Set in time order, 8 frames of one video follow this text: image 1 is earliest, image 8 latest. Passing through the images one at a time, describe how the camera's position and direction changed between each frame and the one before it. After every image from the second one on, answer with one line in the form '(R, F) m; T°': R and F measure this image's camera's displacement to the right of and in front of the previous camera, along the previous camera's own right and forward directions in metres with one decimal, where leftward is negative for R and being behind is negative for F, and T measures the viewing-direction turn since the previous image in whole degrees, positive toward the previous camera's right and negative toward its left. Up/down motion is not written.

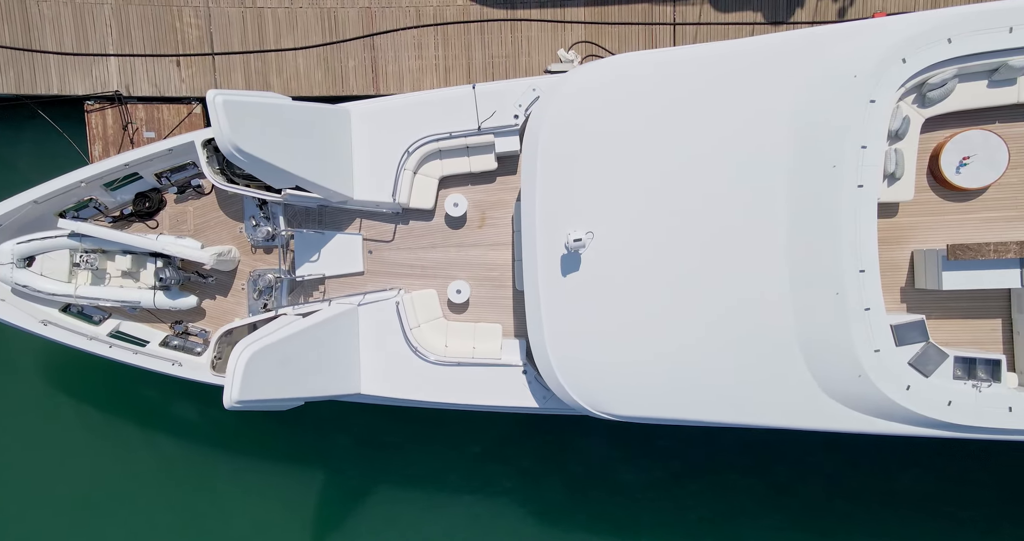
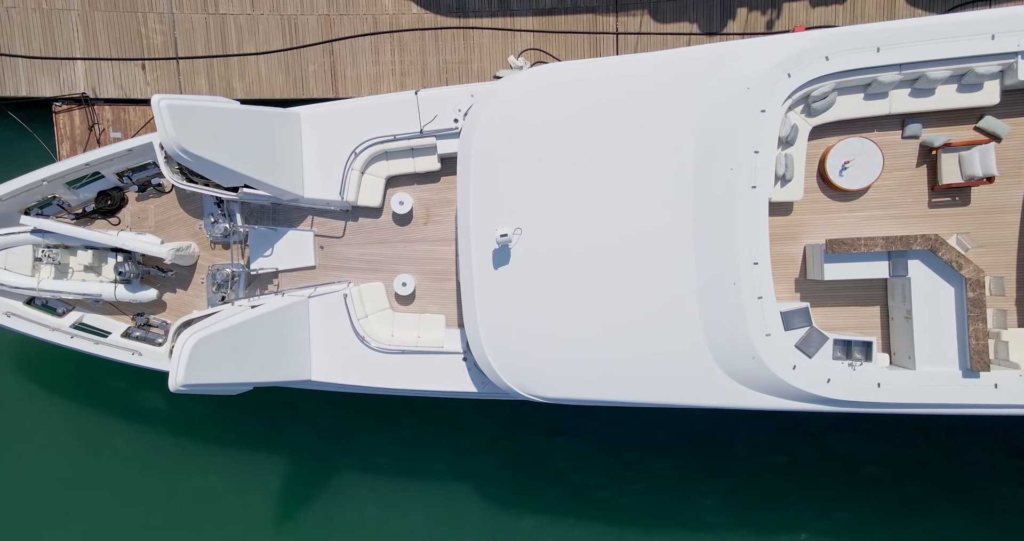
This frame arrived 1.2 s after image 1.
(+0.6, -0.6) m; +1°
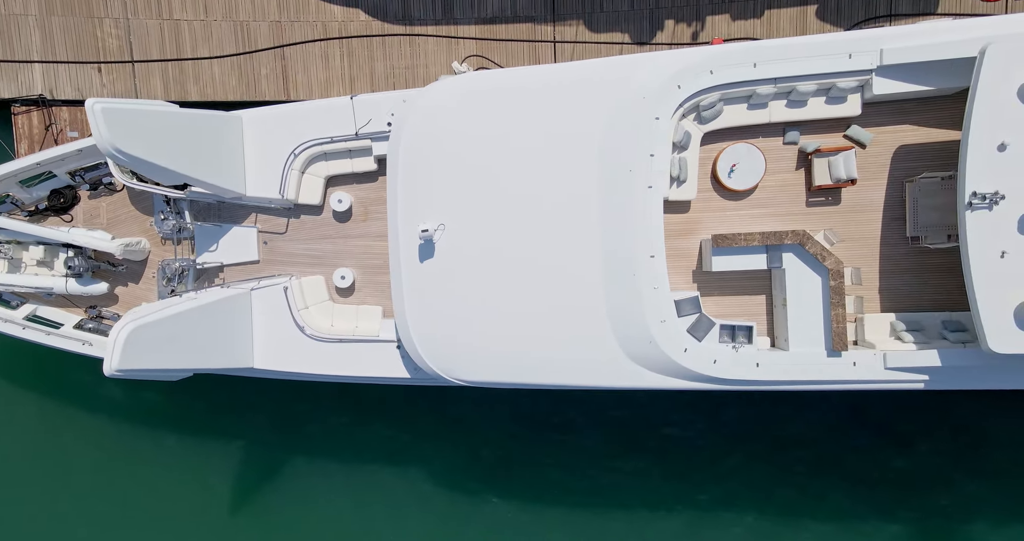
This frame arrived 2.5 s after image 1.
(+0.7, -0.6) m; +2°
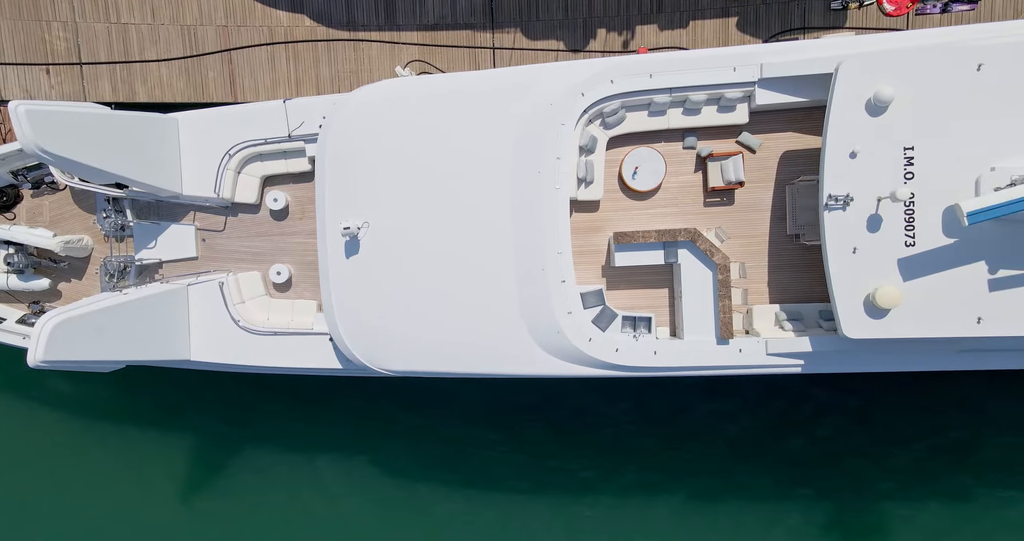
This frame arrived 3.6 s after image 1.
(+0.8, -0.5) m; +2°
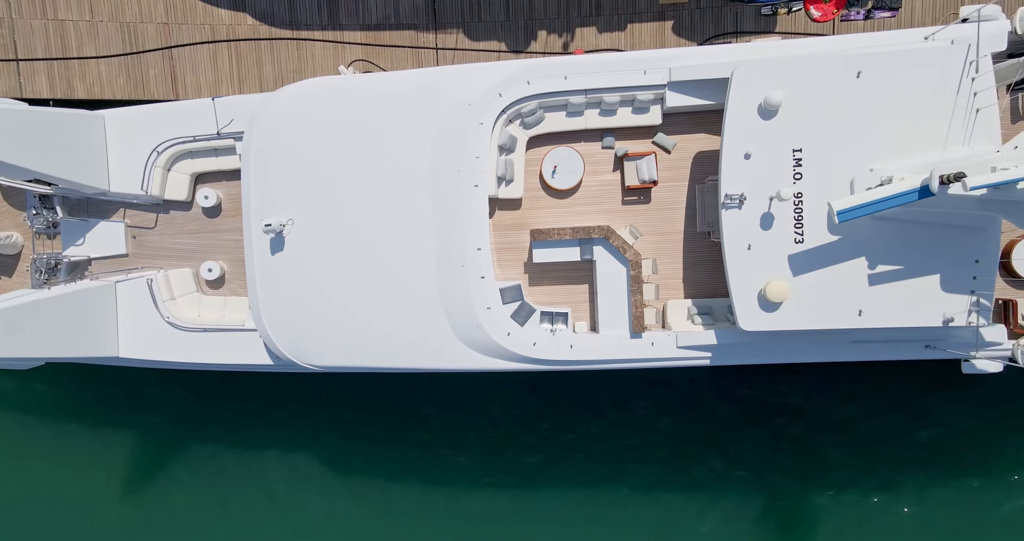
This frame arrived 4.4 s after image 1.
(+0.8, -0.2) m; +2°
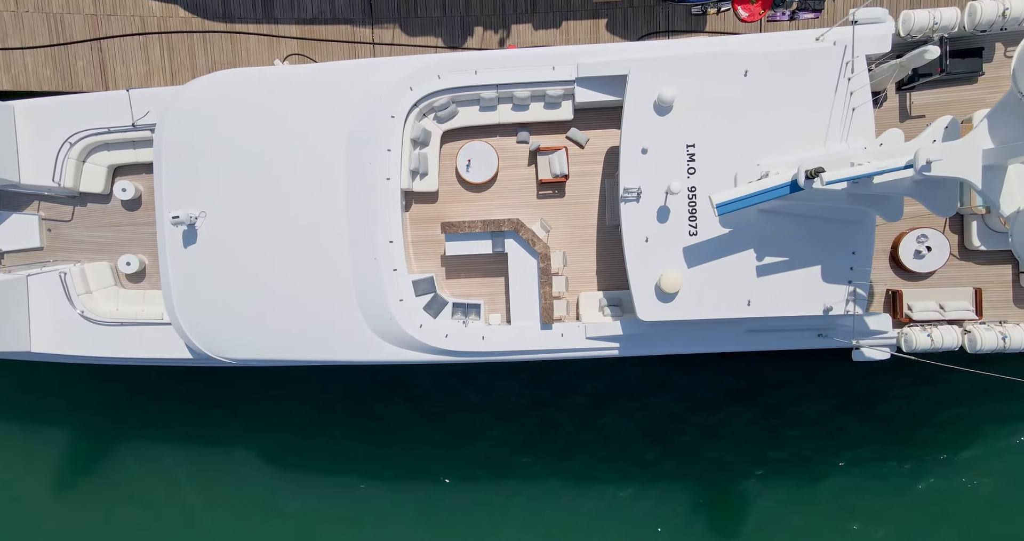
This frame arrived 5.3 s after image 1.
(+0.8, -0.1) m; +2°
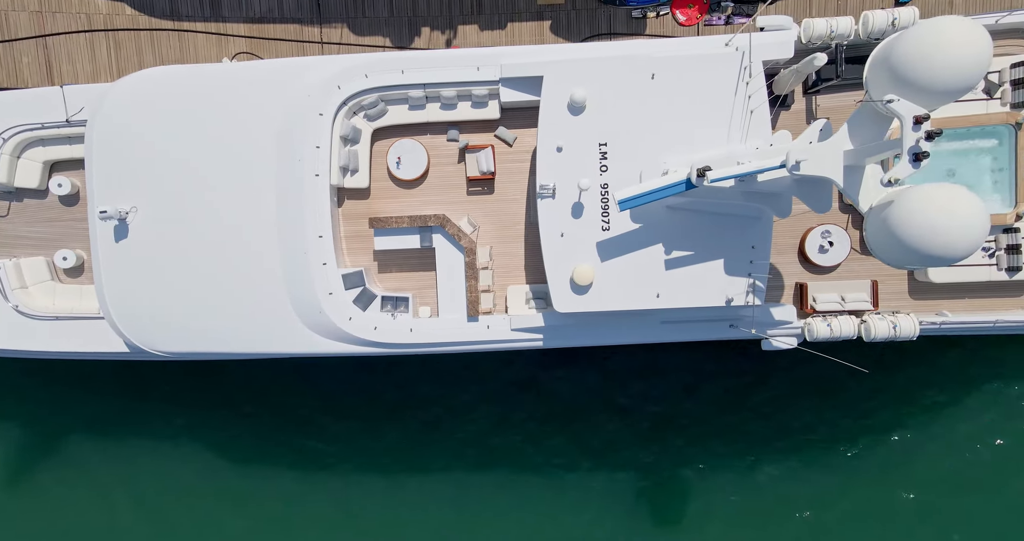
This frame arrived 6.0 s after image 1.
(+0.7, -0.3) m; +2°
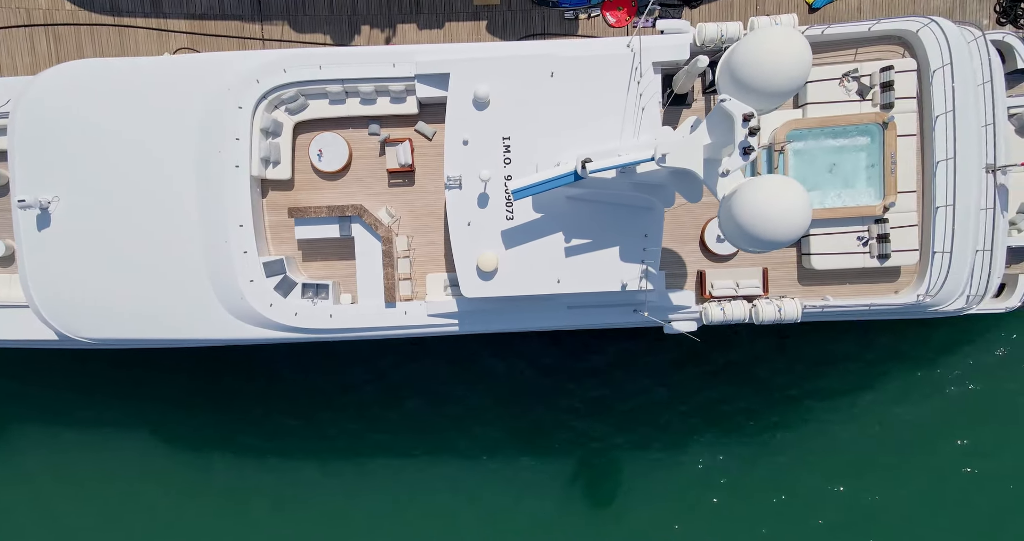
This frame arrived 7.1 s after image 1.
(+0.8, -0.4) m; +2°
